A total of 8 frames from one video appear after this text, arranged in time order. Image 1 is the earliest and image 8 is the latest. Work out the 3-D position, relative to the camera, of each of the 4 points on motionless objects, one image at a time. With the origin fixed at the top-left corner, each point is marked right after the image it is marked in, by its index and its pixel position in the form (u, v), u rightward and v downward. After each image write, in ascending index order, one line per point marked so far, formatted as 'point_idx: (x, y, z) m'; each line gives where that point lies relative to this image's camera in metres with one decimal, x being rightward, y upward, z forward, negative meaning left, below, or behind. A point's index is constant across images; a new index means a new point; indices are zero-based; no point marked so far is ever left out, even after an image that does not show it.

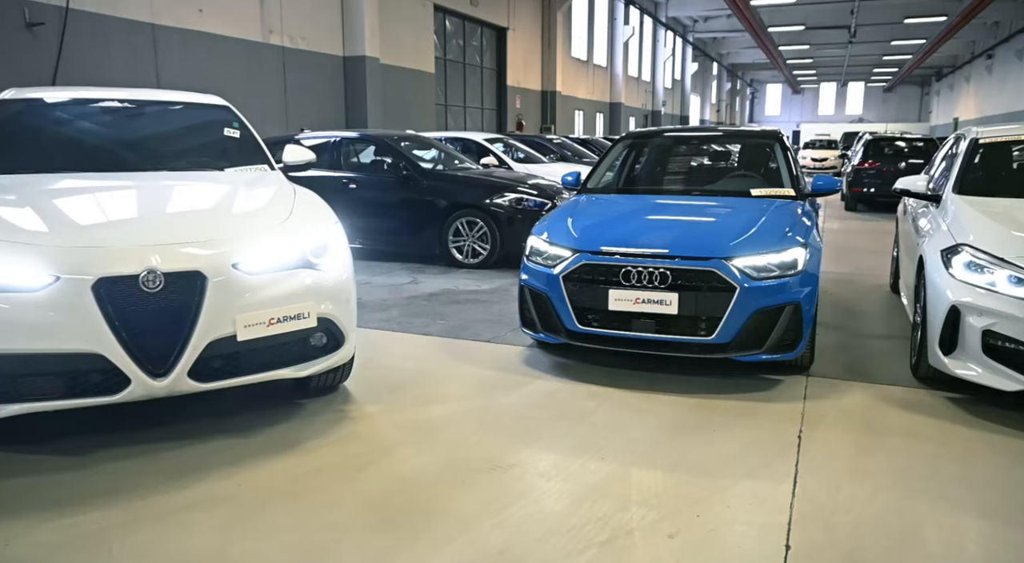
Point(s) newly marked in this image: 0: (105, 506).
0: (-1.4, -0.8, +2.5) m
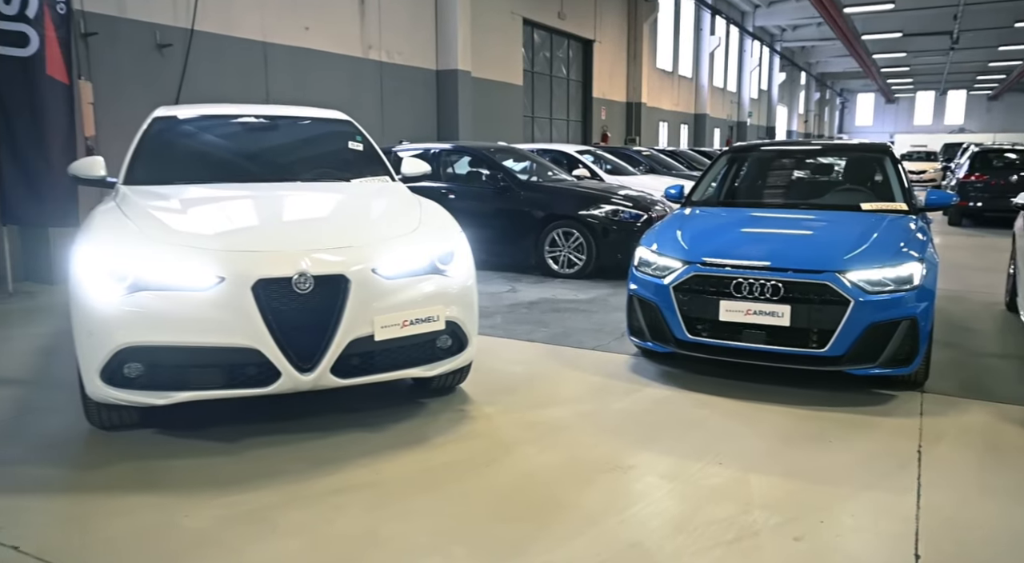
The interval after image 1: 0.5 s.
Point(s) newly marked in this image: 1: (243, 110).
0: (-0.9, -0.8, +2.8) m
1: (-1.7, +1.1, +4.8) m
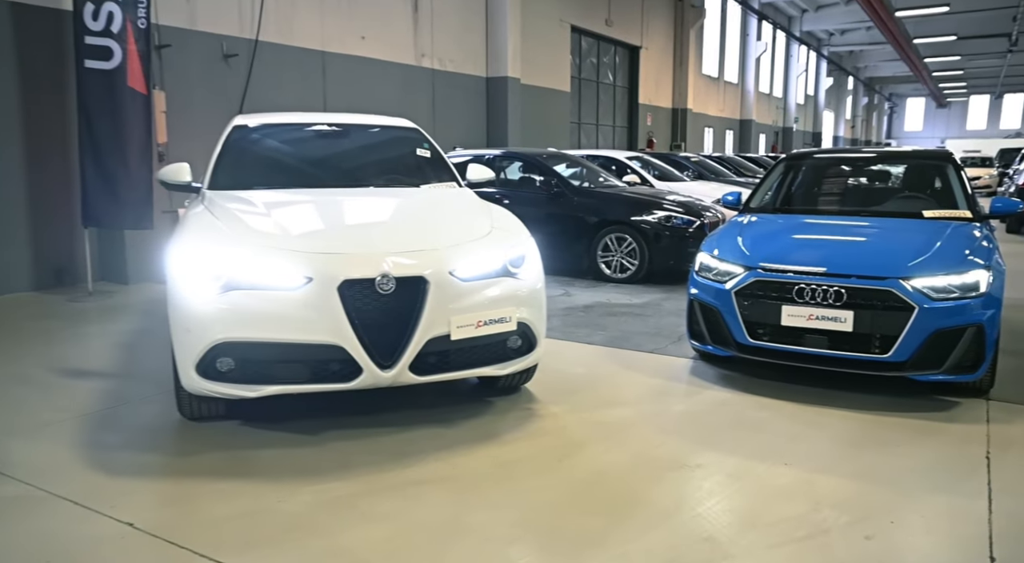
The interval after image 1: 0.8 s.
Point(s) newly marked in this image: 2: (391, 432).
0: (-0.6, -0.8, +3.0) m
1: (-1.3, +1.1, +5.0) m
2: (-0.6, -0.7, +3.4) m
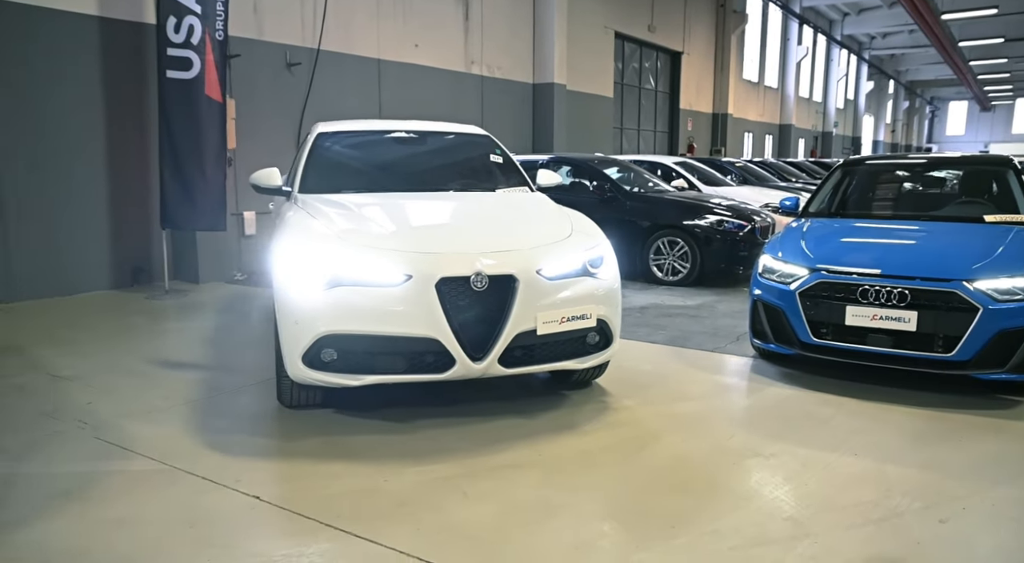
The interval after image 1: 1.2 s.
0: (-0.3, -0.8, +3.2) m
1: (-0.8, +1.1, +5.2) m
2: (-0.2, -0.7, +3.6) m
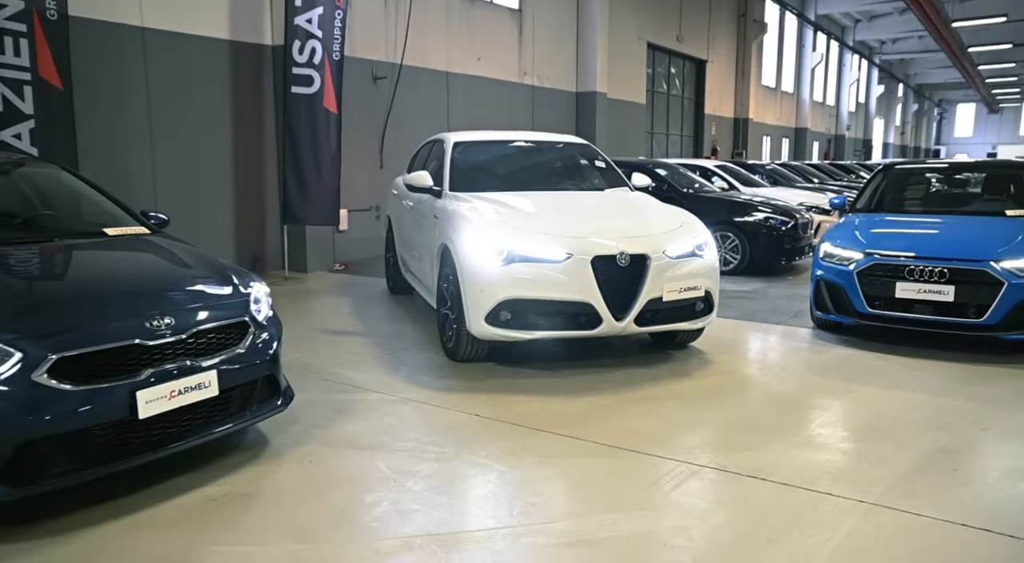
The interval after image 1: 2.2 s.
0: (+0.5, -0.6, +4.2) m
1: (0.0, +1.2, +6.2) m
2: (+0.6, -0.5, +4.6) m
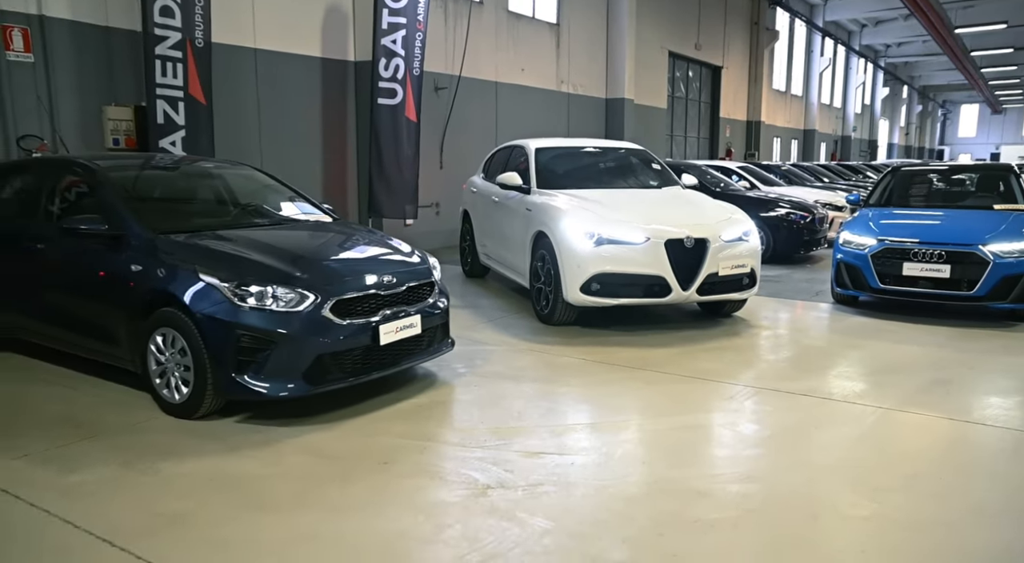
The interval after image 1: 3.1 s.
0: (+1.1, -0.5, +5.3) m
1: (+0.6, +1.4, +7.4) m
2: (+1.3, -0.4, +5.8) m
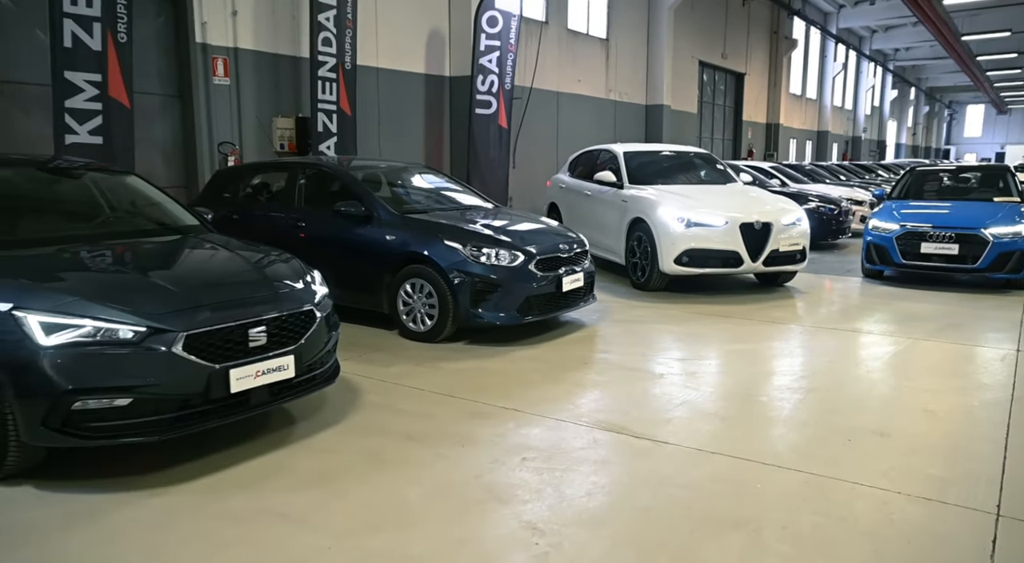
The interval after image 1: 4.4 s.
0: (+2.2, -0.2, +7.0) m
1: (+1.7, +1.6, +9.0) m
2: (+2.3, -0.1, +7.4) m
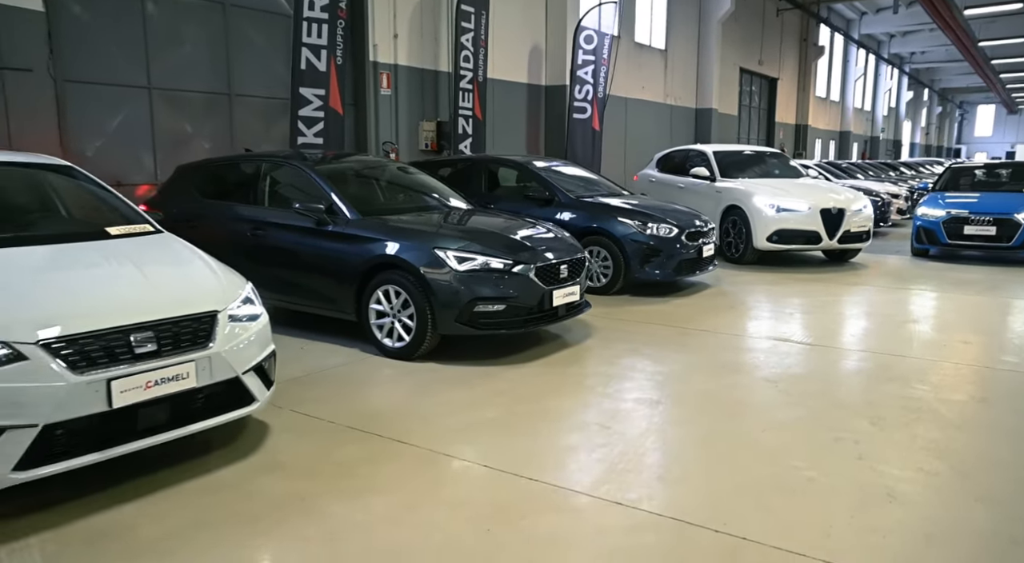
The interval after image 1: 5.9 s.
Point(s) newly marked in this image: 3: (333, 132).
0: (+3.6, +0.1, +8.6) m
1: (+3.2, +1.9, +10.7) m
2: (+3.7, +0.2, +9.1) m
3: (-2.0, +1.6, +8.1) m
